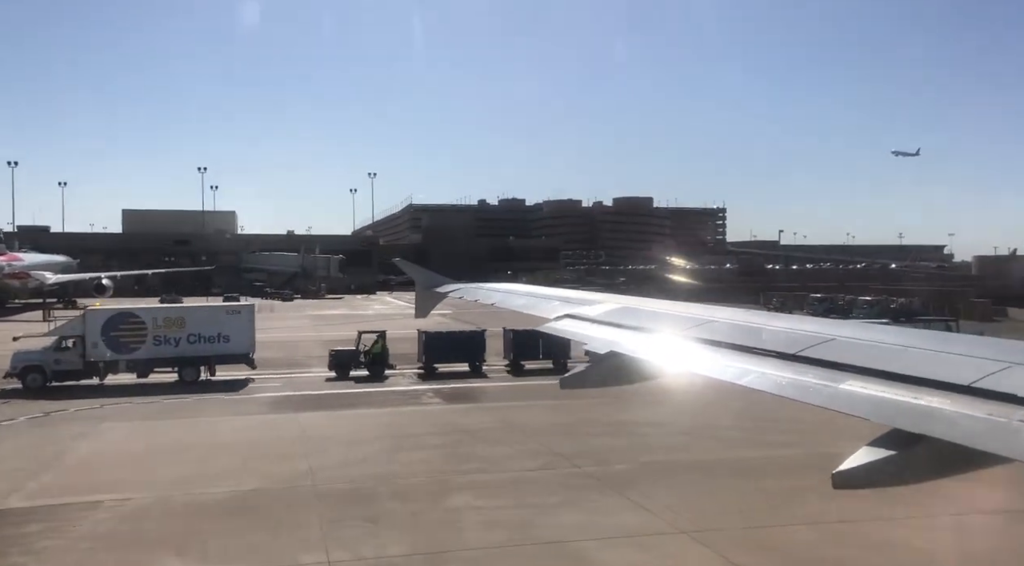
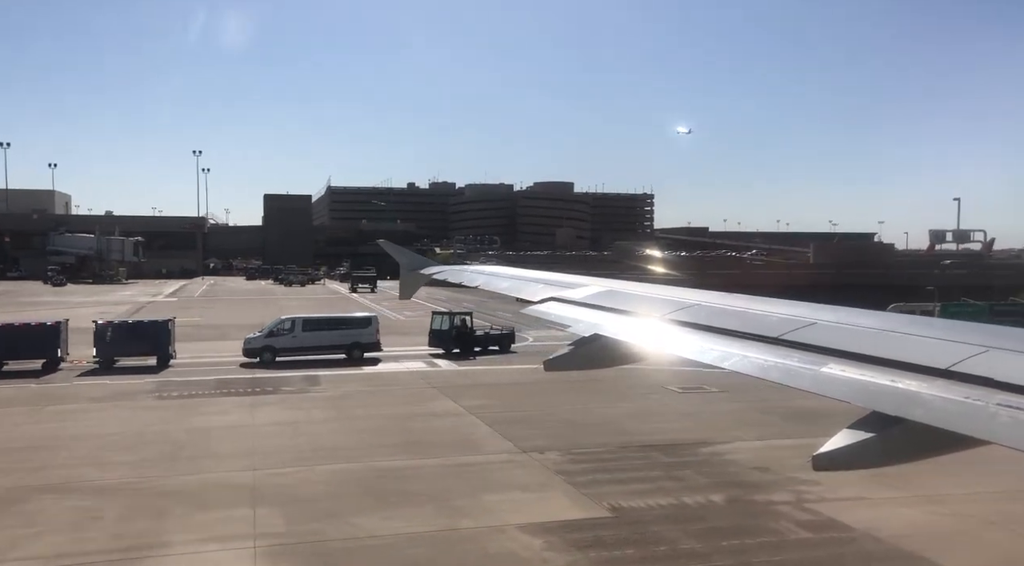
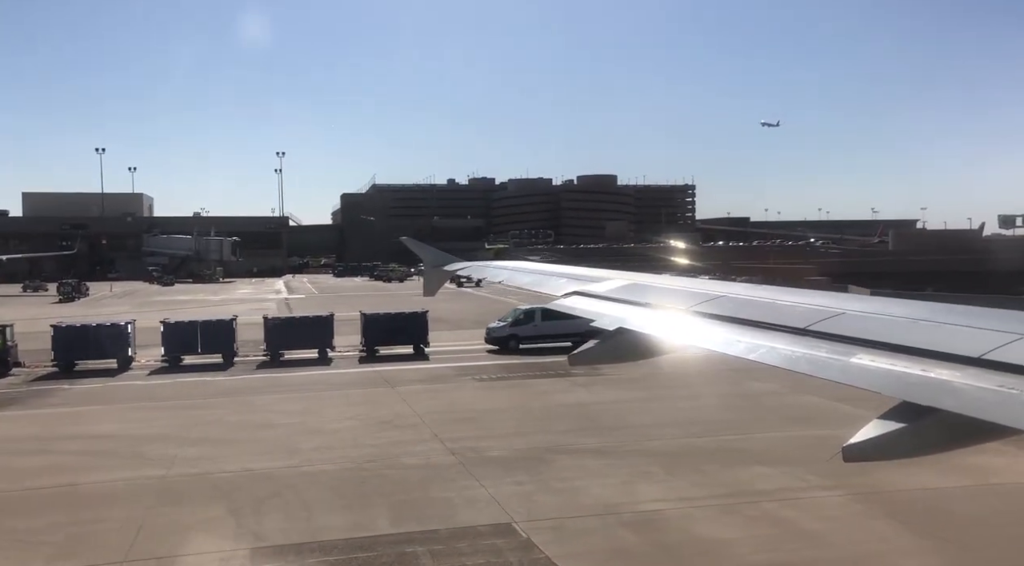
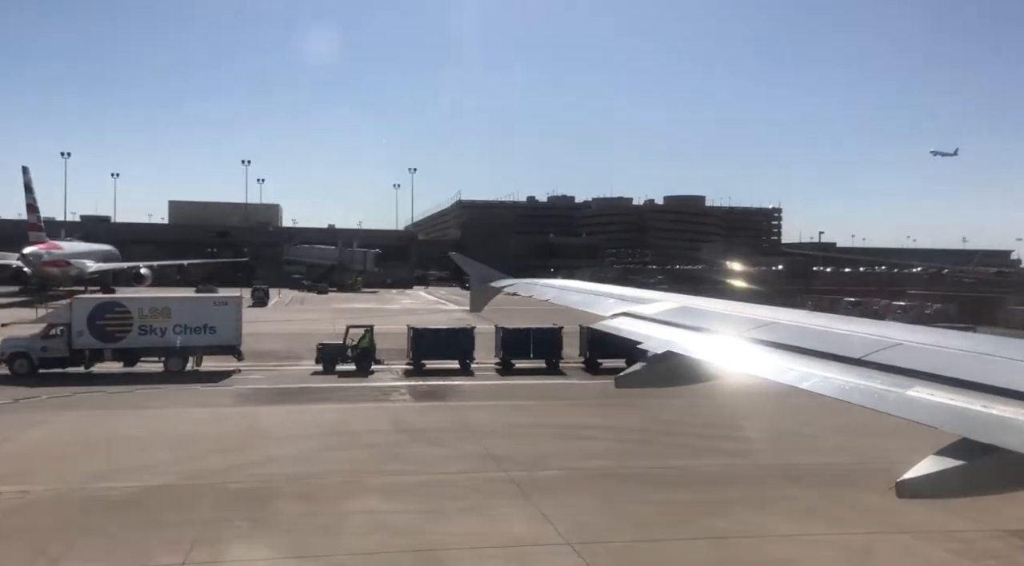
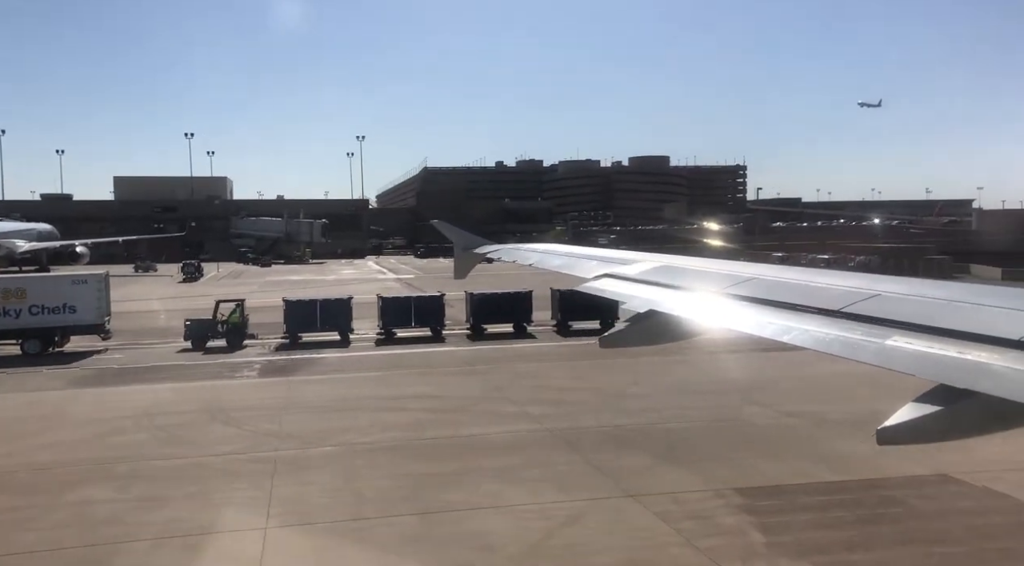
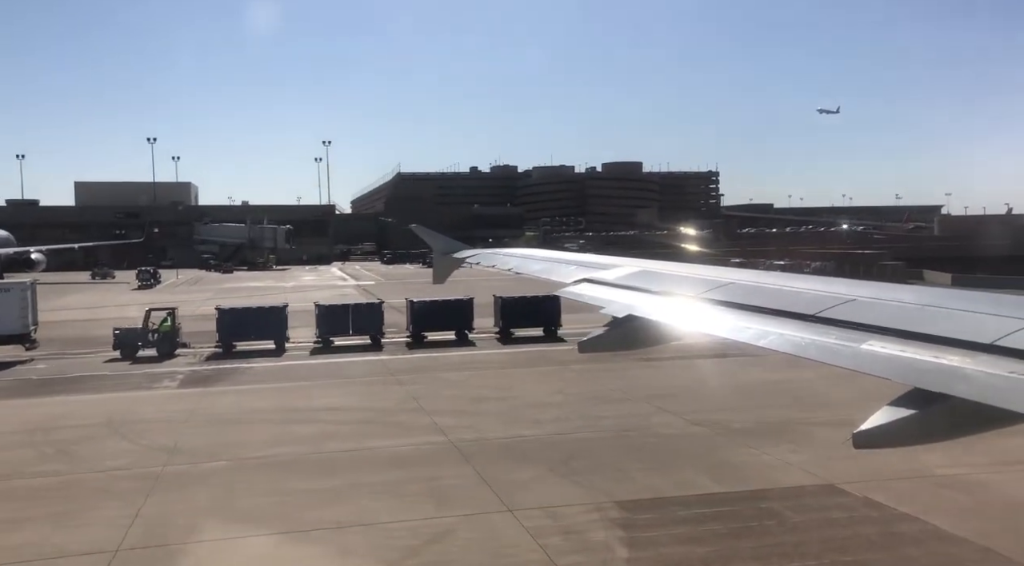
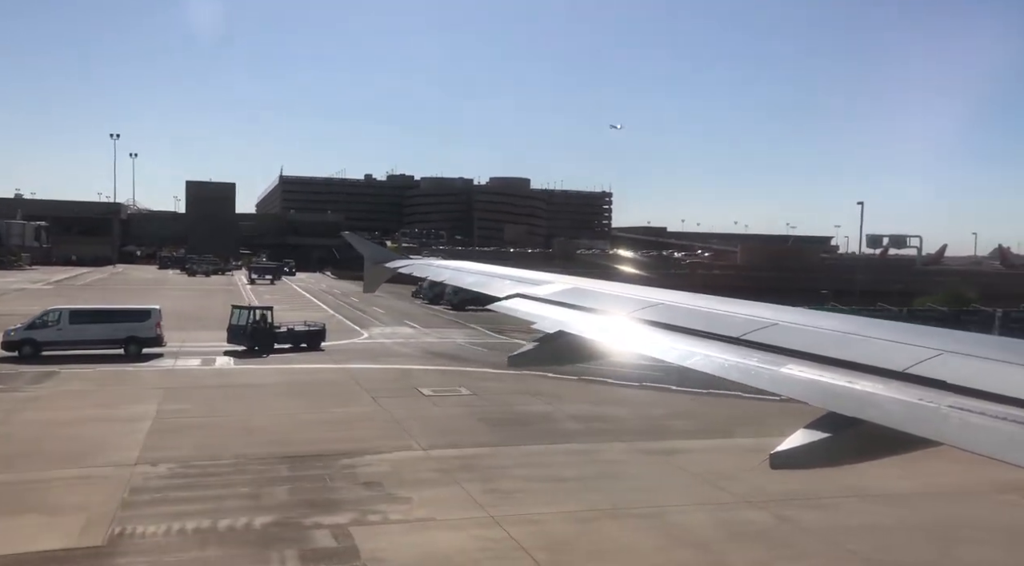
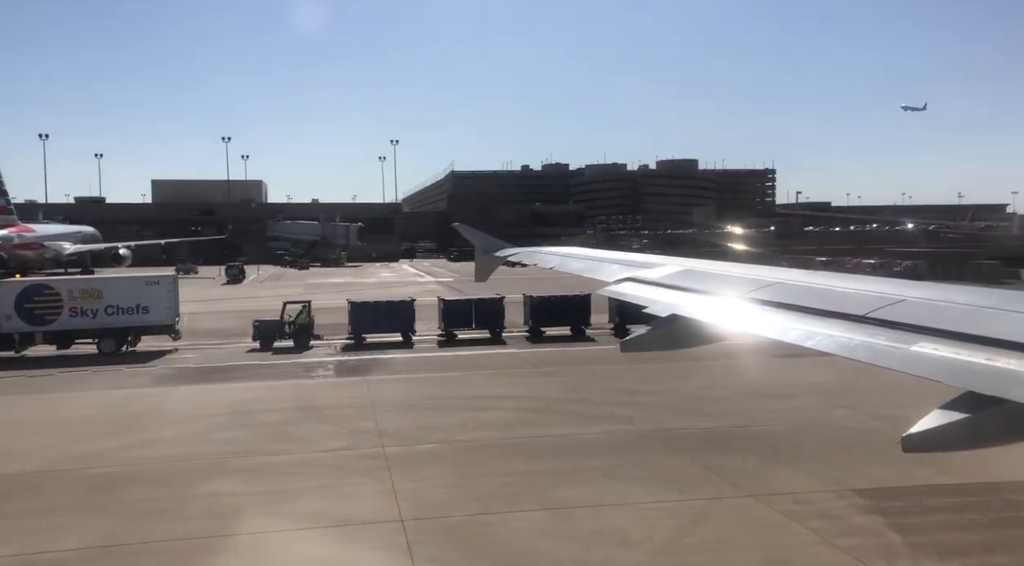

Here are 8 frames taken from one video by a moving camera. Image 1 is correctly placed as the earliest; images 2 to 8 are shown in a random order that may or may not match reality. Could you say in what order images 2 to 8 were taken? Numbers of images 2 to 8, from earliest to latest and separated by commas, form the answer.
4, 8, 5, 6, 3, 2, 7
